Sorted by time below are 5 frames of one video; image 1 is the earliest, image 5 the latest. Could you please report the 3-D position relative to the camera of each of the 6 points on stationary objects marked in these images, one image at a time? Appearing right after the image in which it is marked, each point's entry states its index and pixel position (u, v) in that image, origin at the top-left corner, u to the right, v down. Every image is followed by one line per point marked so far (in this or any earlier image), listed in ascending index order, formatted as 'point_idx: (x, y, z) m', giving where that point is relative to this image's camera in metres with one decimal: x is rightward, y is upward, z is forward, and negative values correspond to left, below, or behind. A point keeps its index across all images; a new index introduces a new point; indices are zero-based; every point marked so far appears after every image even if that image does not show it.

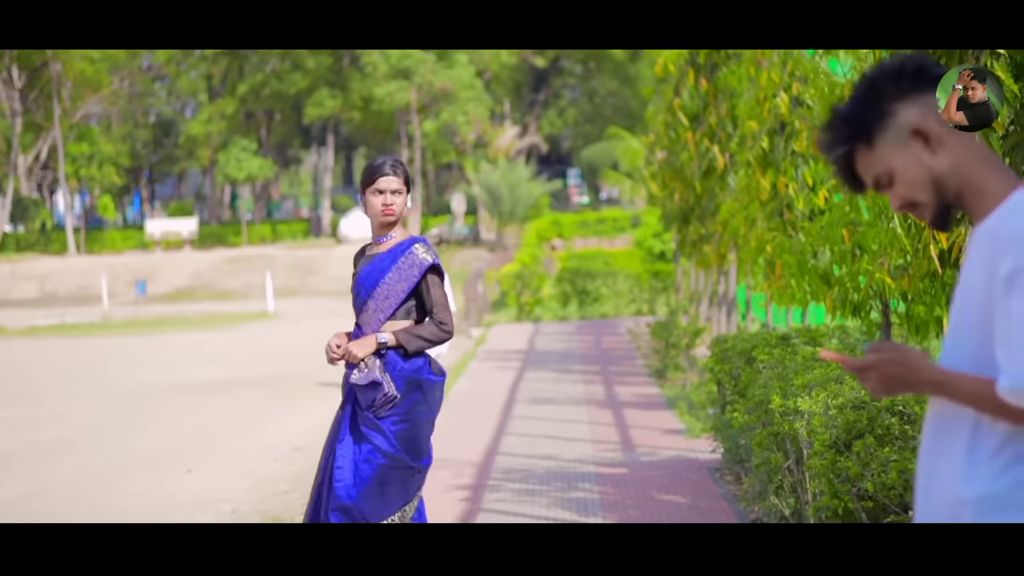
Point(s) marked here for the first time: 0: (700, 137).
0: (+1.9, +1.5, +14.3) m
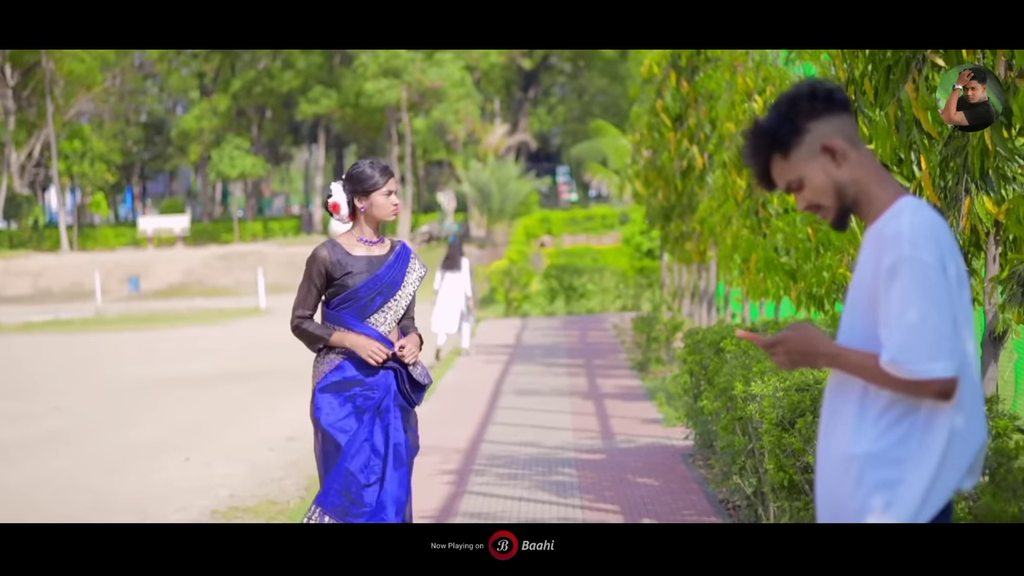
0: (+1.8, +1.6, +14.8) m
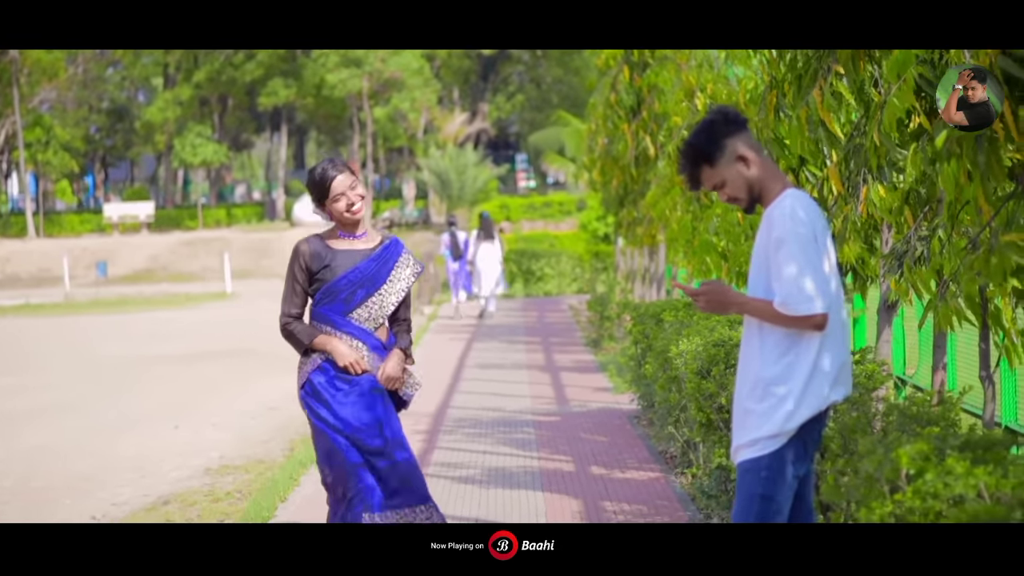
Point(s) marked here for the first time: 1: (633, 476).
0: (+1.3, +1.8, +16.0) m
1: (+0.7, -1.1, +8.6) m
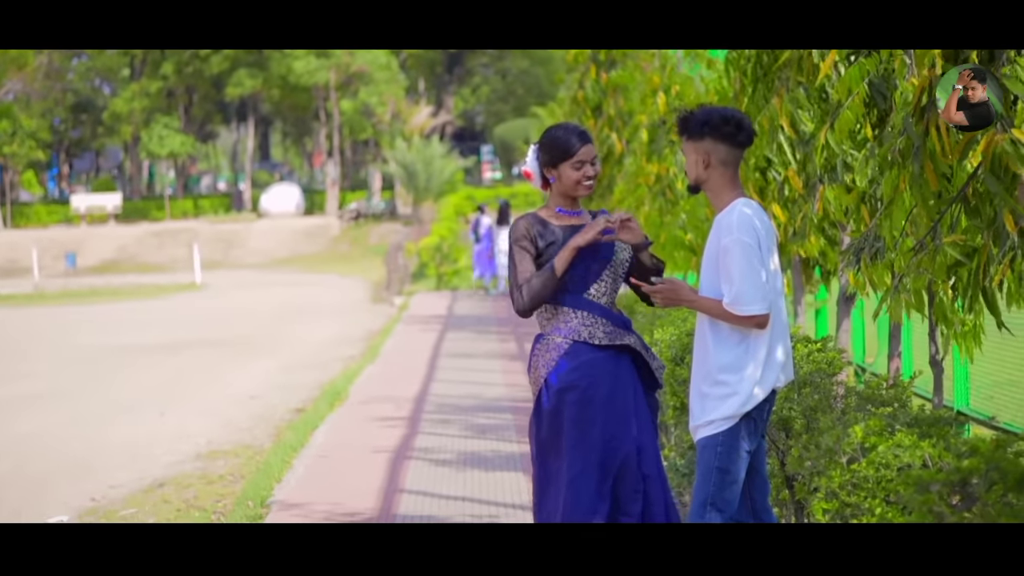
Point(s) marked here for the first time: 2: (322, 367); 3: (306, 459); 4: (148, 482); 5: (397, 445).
0: (+1.0, +1.9, +16.5) m
1: (+0.6, -1.1, +9.1) m
2: (-2.2, -0.9, +16.5) m
3: (-1.3, -1.1, +9.3) m
4: (-2.6, -1.4, +10.2) m
5: (-0.8, -1.1, +9.7) m
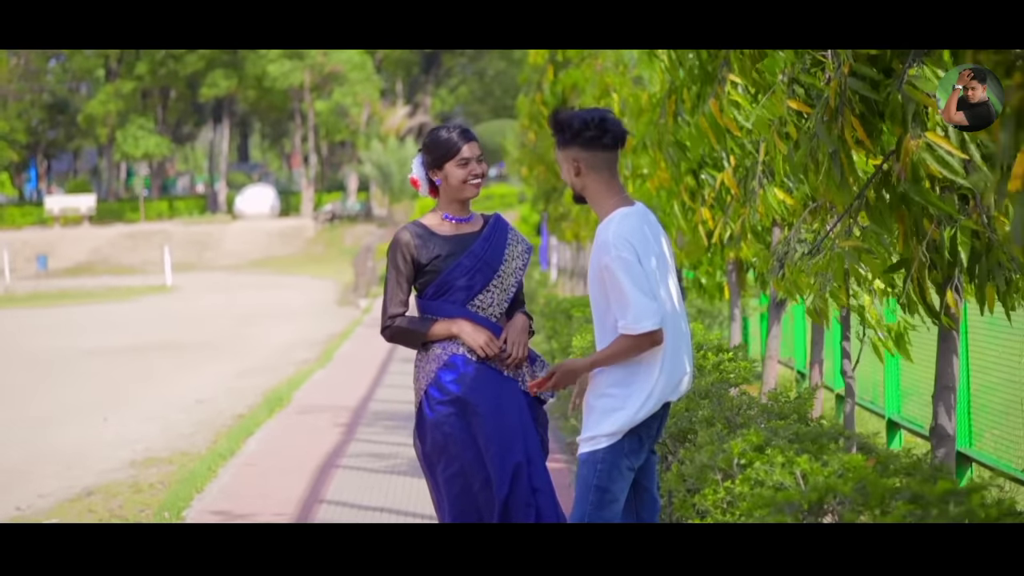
0: (+0.5, +1.8, +16.3) m
1: (+0.2, -1.1, +9.0) m
2: (-2.7, -0.9, +16.3) m
3: (-1.8, -1.1, +9.2) m
4: (-3.0, -1.4, +10.0) m
5: (-1.2, -1.1, +9.6) m
